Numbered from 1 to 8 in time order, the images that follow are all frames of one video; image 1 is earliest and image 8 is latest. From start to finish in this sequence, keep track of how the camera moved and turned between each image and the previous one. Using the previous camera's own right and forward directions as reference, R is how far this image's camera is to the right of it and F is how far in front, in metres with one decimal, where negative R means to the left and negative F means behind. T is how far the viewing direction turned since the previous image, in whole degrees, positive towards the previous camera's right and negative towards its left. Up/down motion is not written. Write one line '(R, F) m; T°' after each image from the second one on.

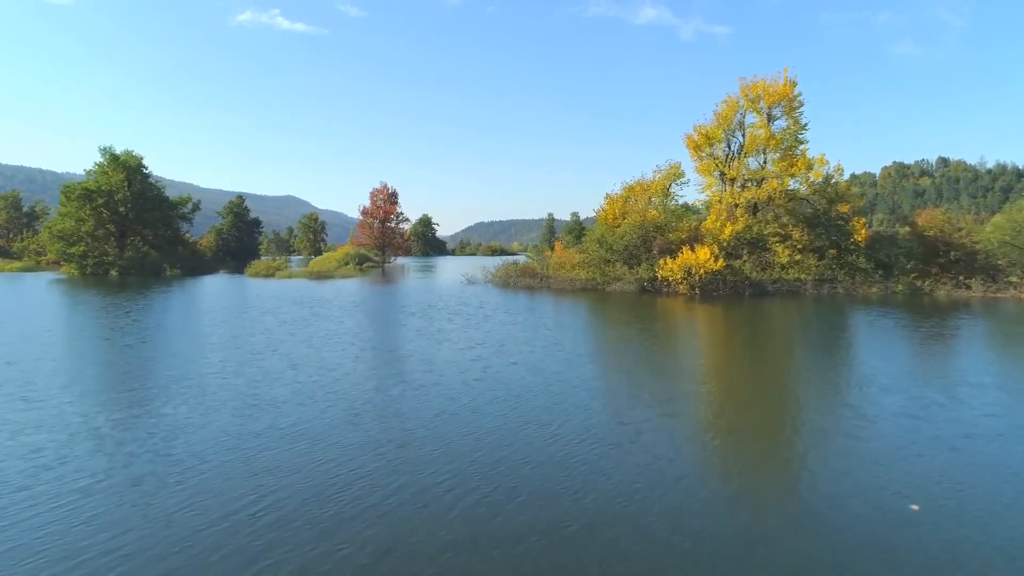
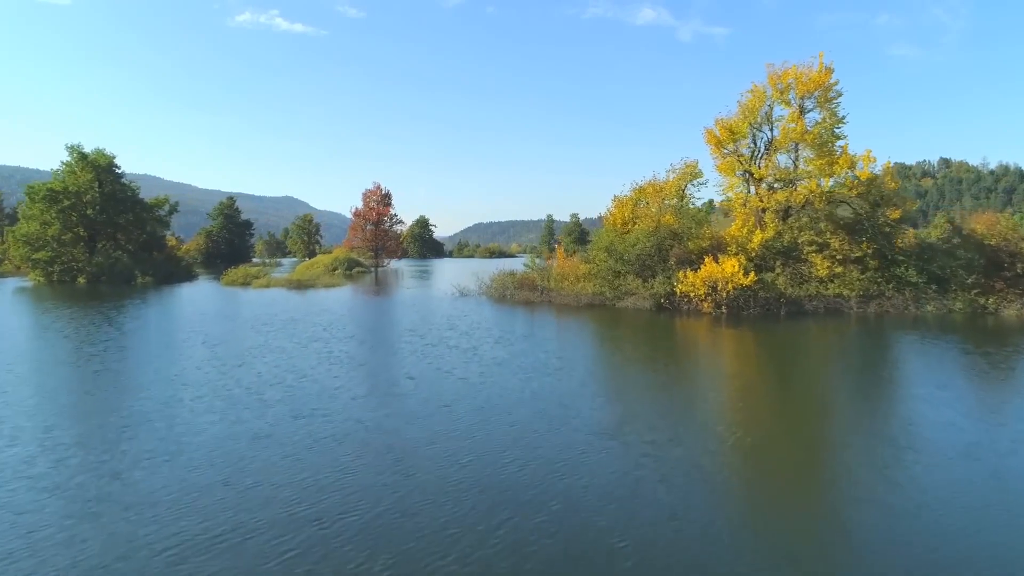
(+0.1, +4.1) m; 0°
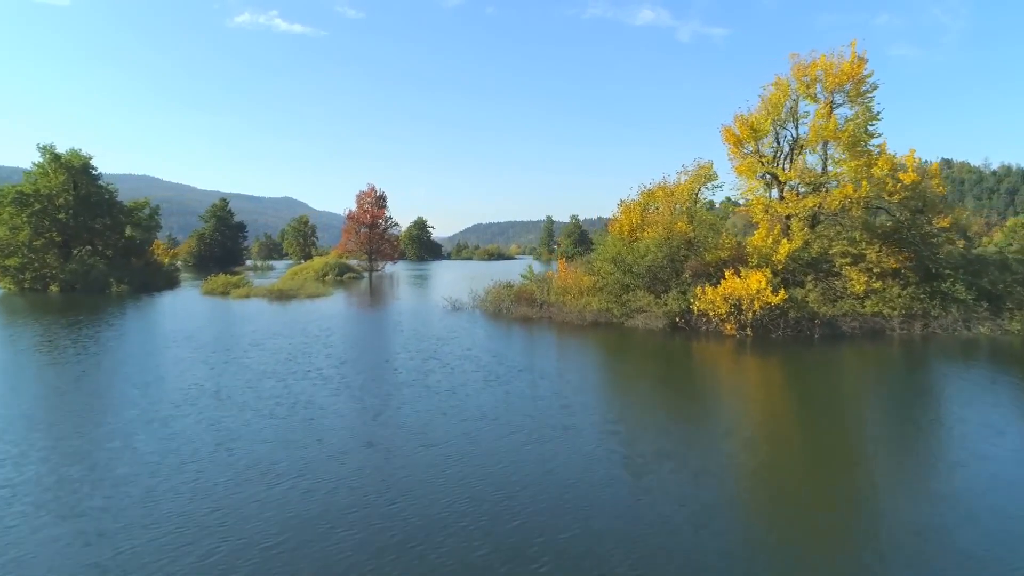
(+0.2, +3.1) m; 0°
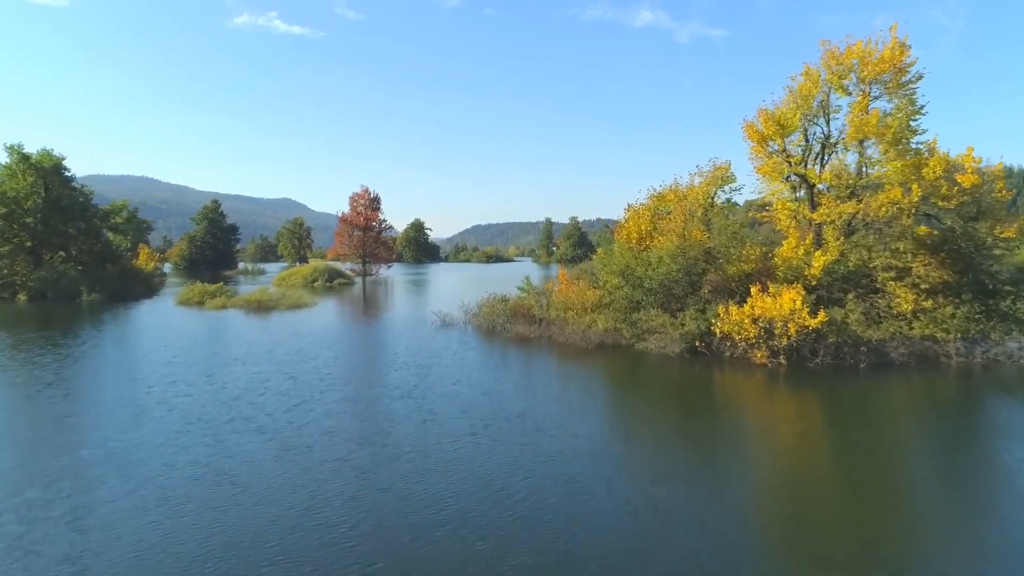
(+0.2, +3.1) m; 0°
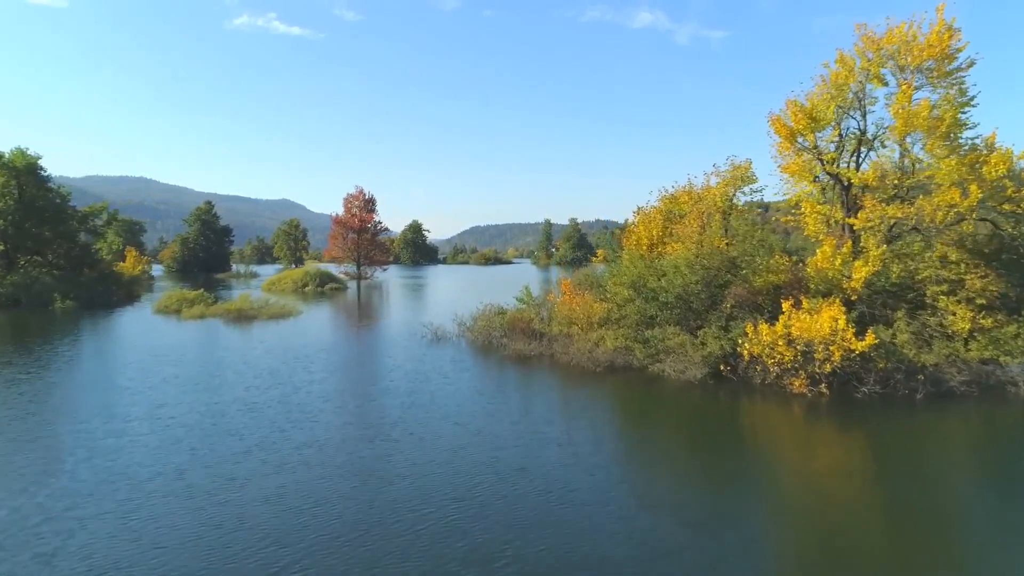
(+0.1, +2.6) m; 0°
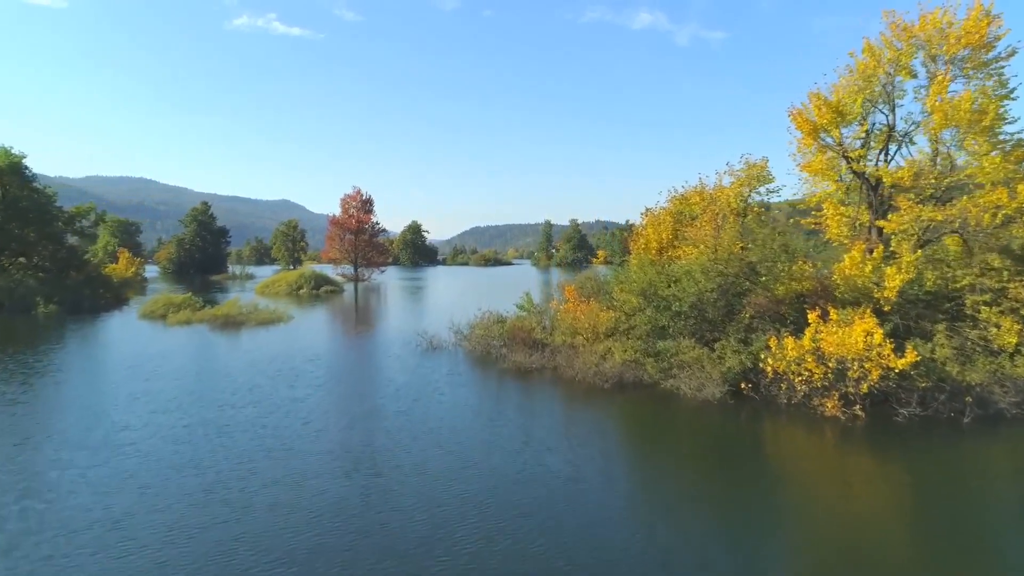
(0.0, +1.6) m; 0°
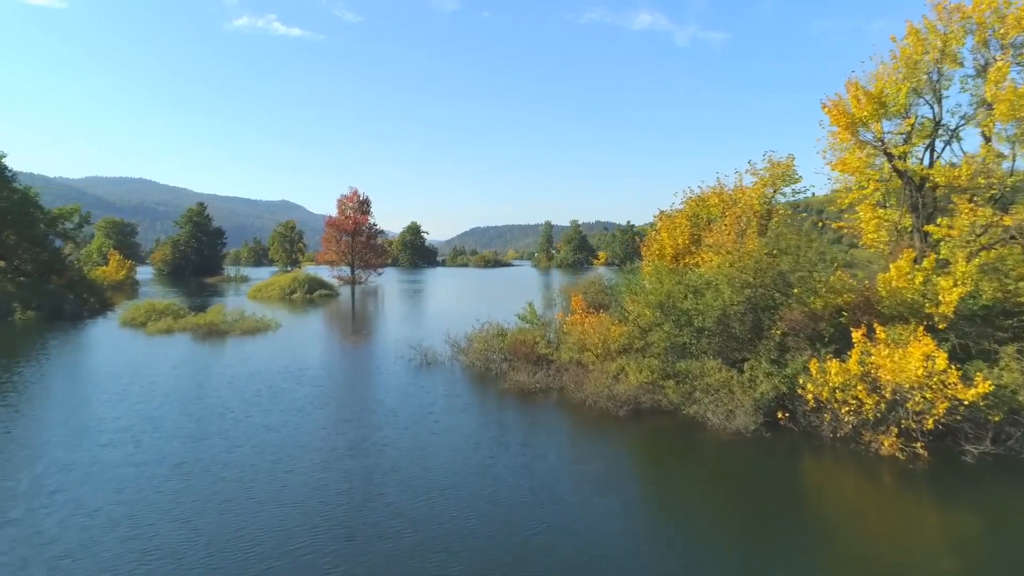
(-0.1, +2.1) m; 0°
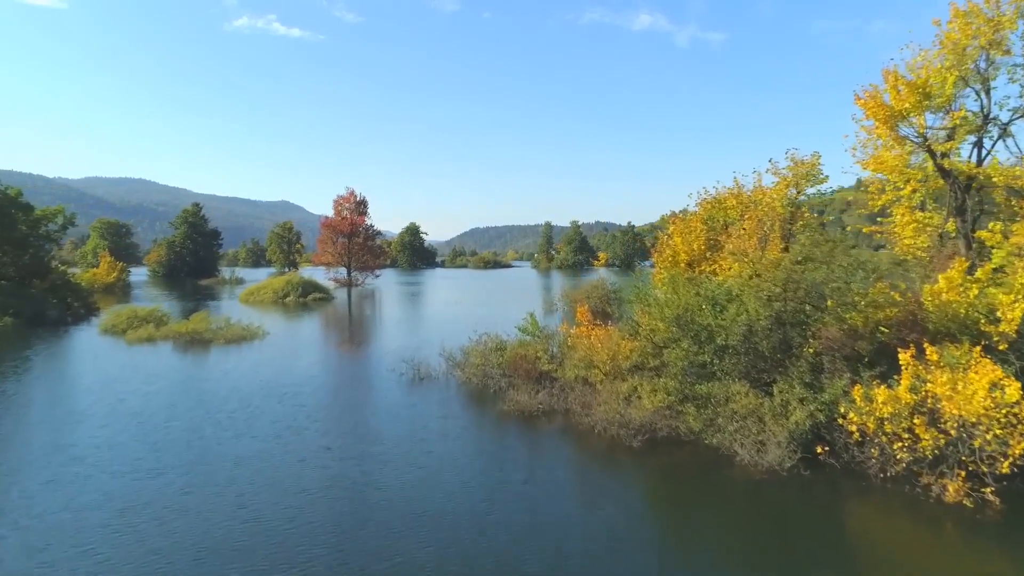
(0.0, +1.8) m; 0°
